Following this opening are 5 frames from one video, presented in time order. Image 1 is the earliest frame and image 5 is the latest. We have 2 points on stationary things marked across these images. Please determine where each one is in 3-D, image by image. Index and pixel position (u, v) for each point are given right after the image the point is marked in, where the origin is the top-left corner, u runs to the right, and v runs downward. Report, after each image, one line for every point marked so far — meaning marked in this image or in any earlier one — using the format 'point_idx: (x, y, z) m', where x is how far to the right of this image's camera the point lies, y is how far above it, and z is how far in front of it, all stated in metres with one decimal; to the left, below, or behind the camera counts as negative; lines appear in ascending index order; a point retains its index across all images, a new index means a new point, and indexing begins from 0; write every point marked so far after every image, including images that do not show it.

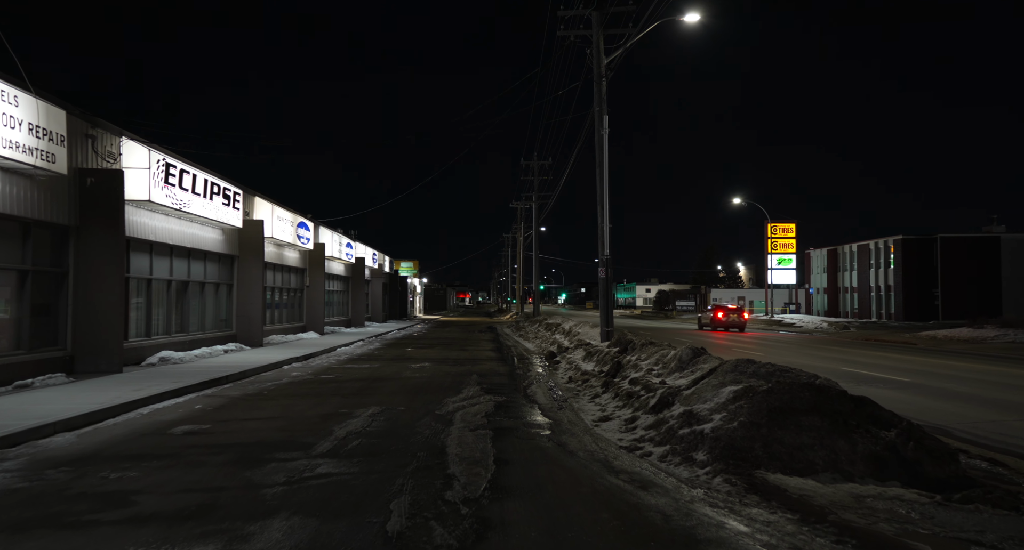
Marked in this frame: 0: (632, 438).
0: (+1.6, -2.1, +8.6) m
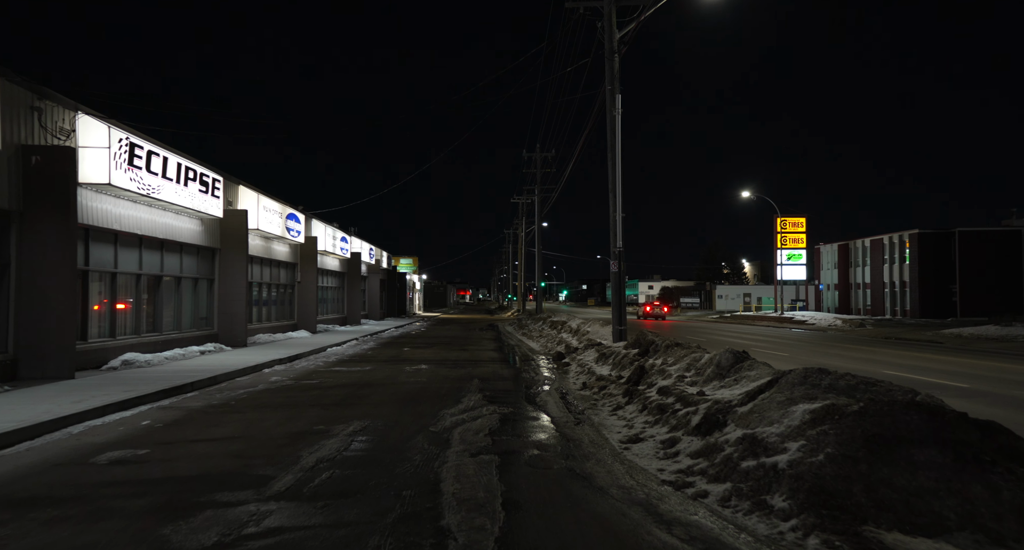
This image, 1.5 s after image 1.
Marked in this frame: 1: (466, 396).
0: (+1.7, -2.0, +6.8) m
1: (-0.9, -2.3, +12.8) m
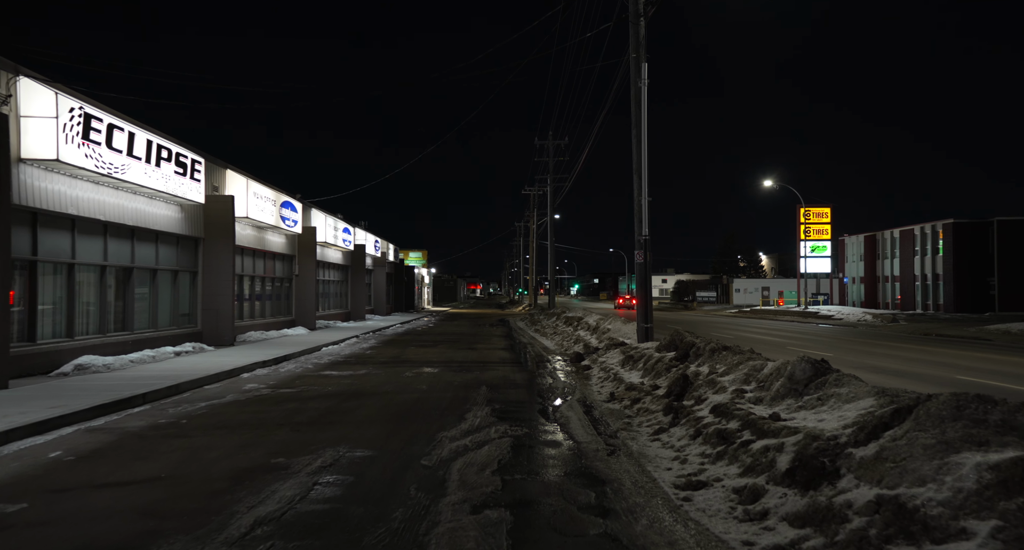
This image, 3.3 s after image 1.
0: (+1.8, -1.9, +4.6) m
1: (-0.6, -2.2, +10.6) m
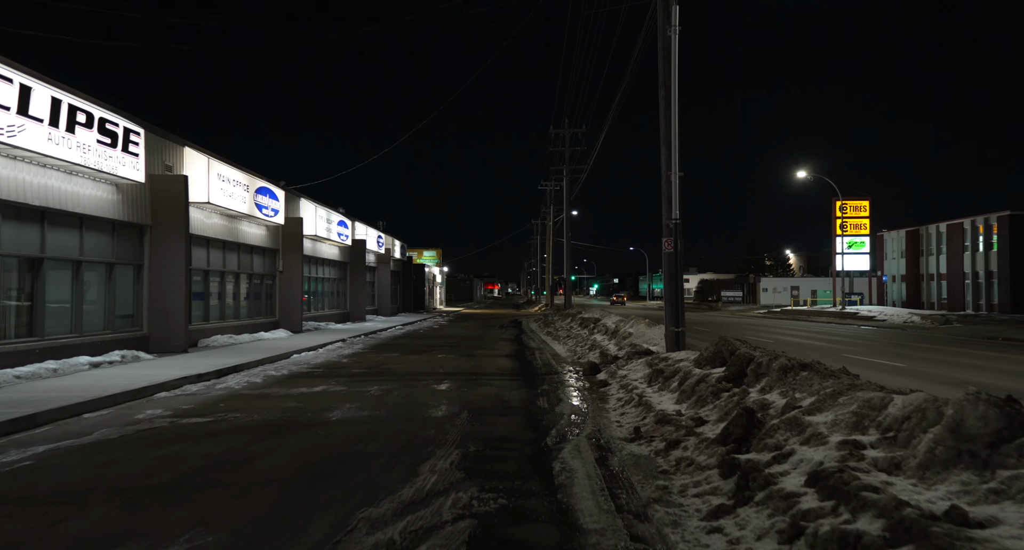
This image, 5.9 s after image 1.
0: (+1.4, -1.7, +1.2) m
1: (-0.9, -2.0, +7.3) m
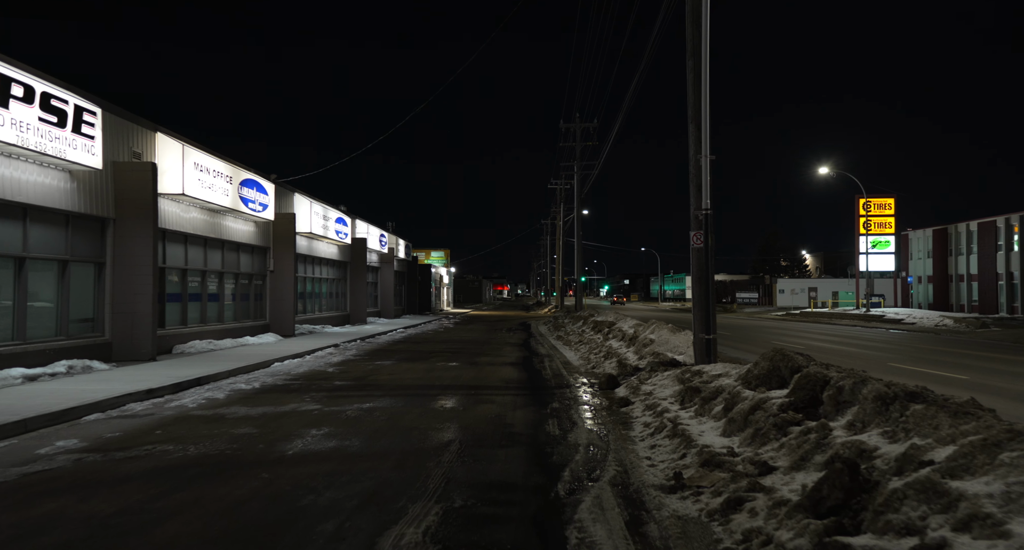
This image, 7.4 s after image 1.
0: (+1.3, -1.7, -0.8) m
1: (-0.9, -2.0, +5.3) m
